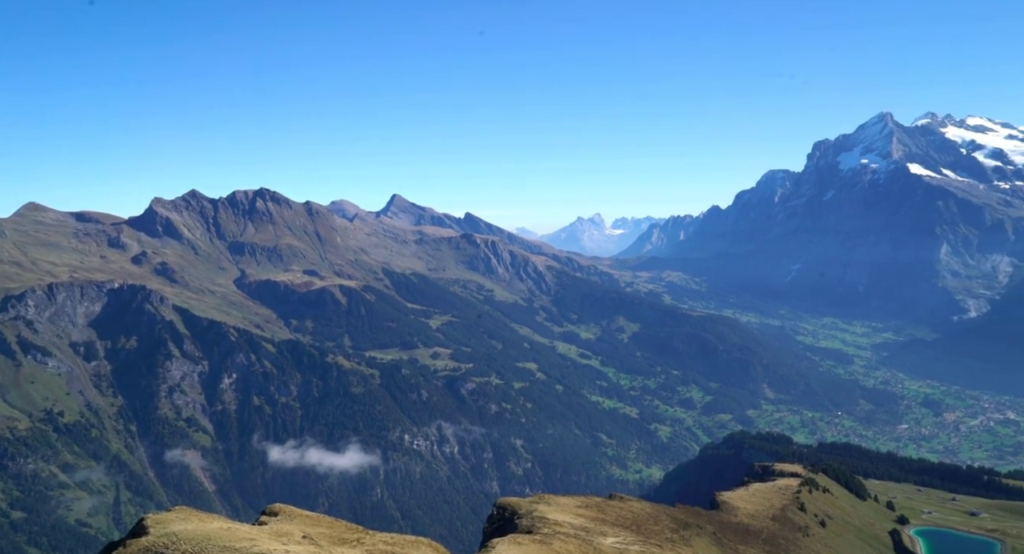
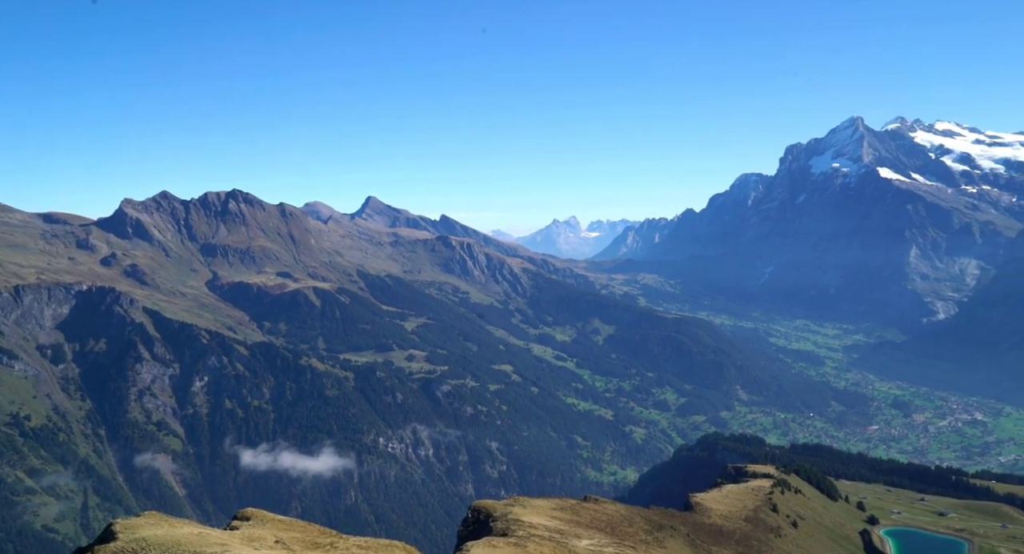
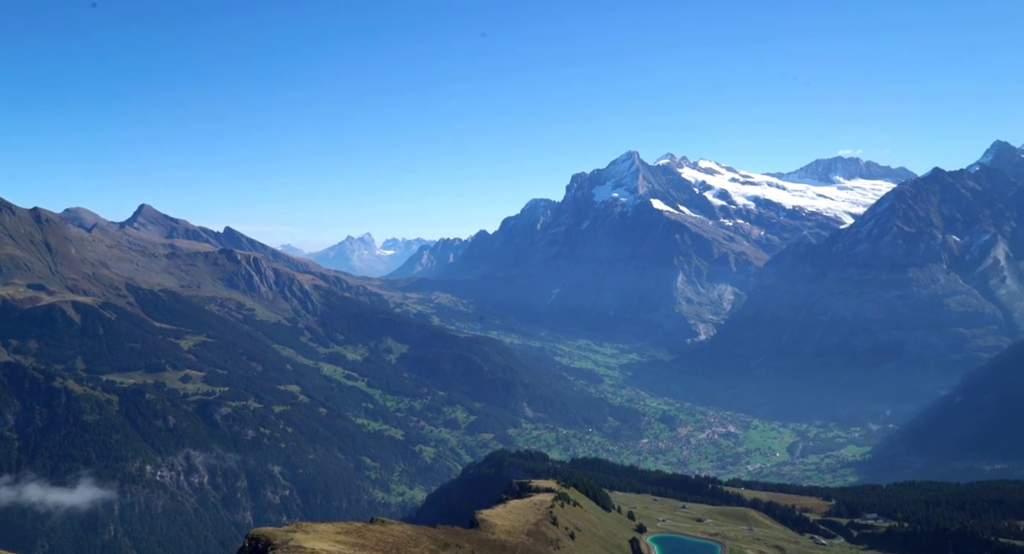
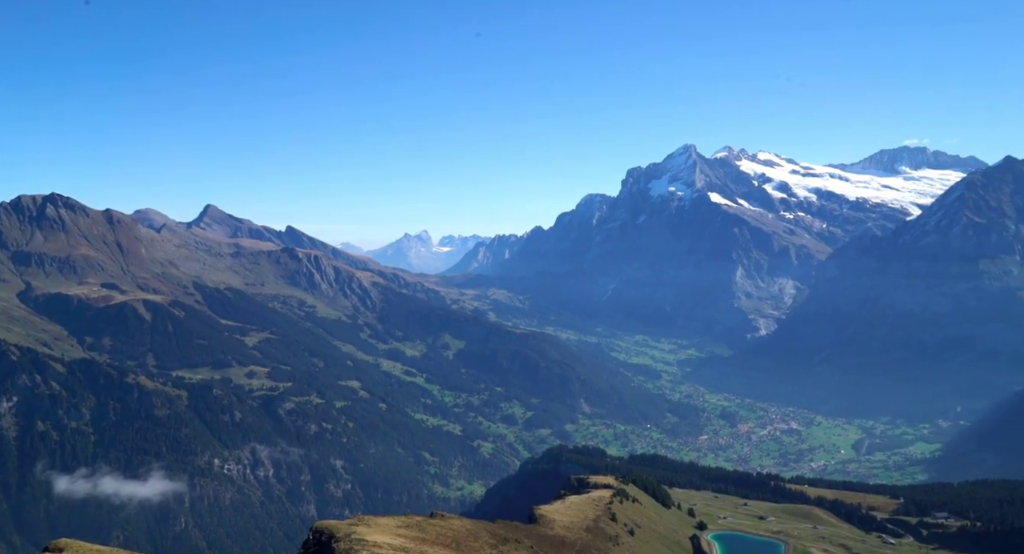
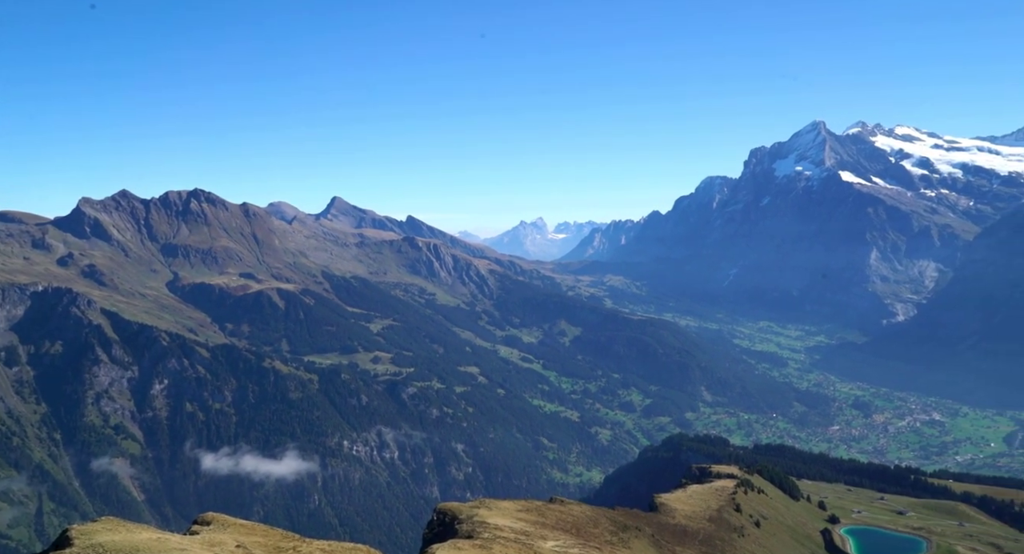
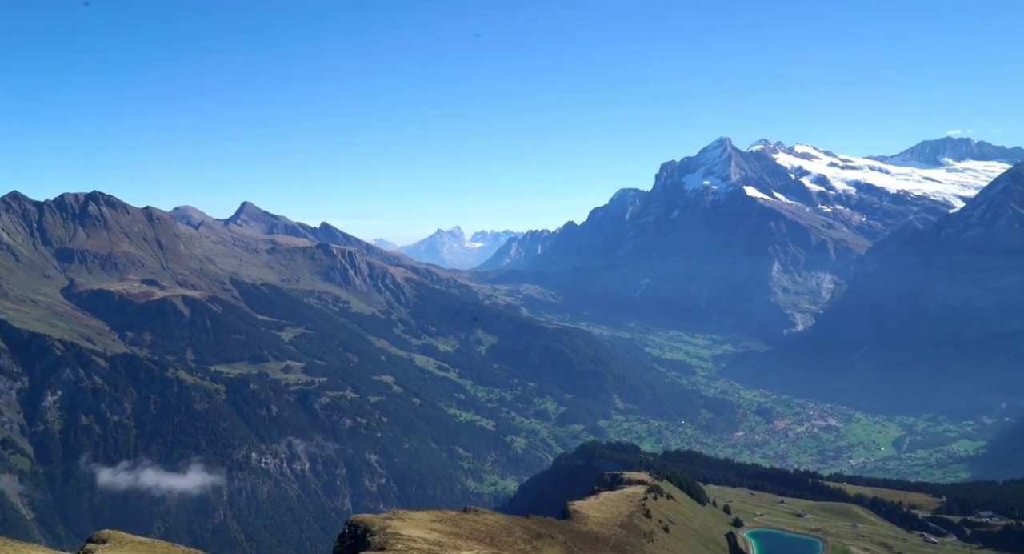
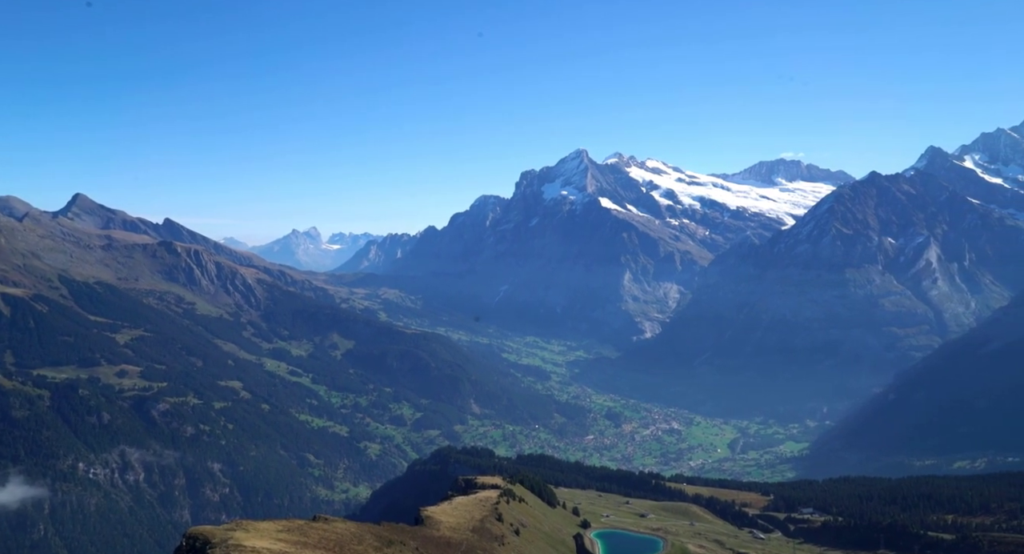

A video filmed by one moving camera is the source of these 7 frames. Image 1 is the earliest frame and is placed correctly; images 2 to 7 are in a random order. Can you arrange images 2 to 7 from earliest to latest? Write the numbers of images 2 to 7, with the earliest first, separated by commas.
2, 5, 6, 4, 3, 7
